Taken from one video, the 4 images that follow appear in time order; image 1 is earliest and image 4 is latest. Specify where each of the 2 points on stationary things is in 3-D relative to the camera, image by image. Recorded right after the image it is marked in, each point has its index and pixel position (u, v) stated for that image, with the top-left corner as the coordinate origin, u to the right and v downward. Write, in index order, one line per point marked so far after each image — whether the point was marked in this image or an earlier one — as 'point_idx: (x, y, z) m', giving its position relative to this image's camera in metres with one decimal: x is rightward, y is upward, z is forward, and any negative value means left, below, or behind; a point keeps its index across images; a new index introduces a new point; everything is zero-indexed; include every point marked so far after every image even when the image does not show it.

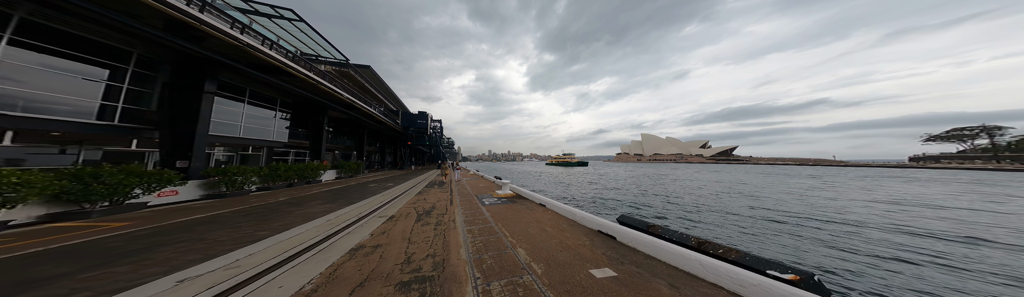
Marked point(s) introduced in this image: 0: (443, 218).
0: (-2.3, -2.4, +5.8) m
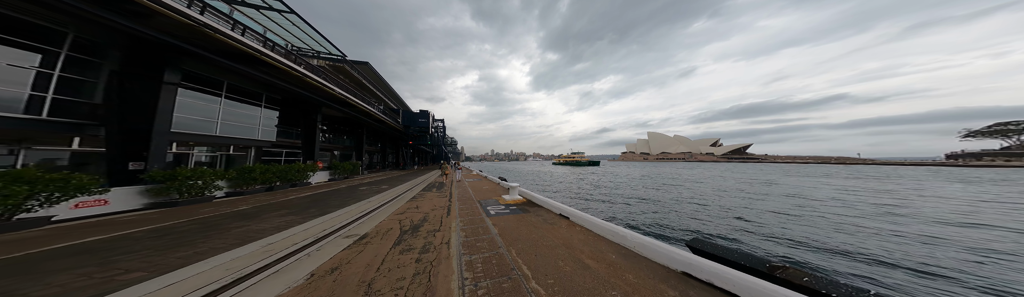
0: (-1.9, -2.2, +4.1) m
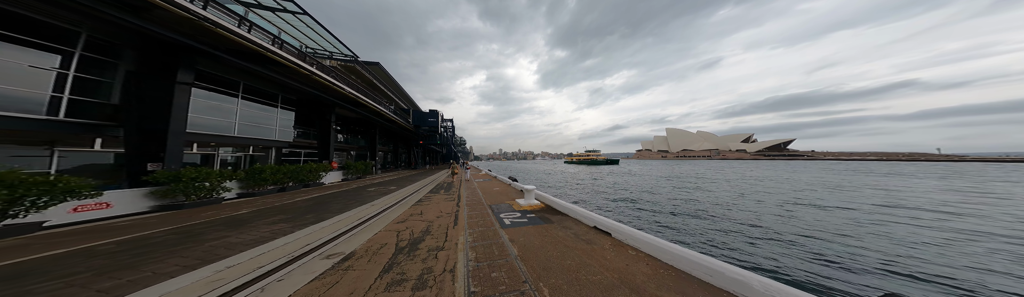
0: (-1.5, -2.1, +3.2) m
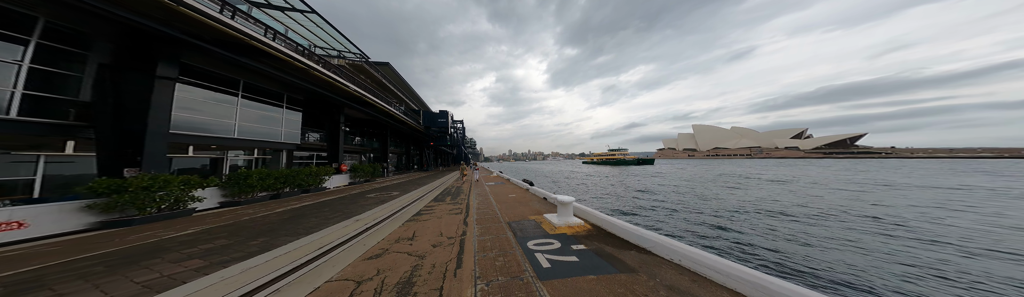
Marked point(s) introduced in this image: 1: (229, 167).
0: (-0.9, -1.9, +1.0) m
1: (-18.4, -1.2, +10.8) m
